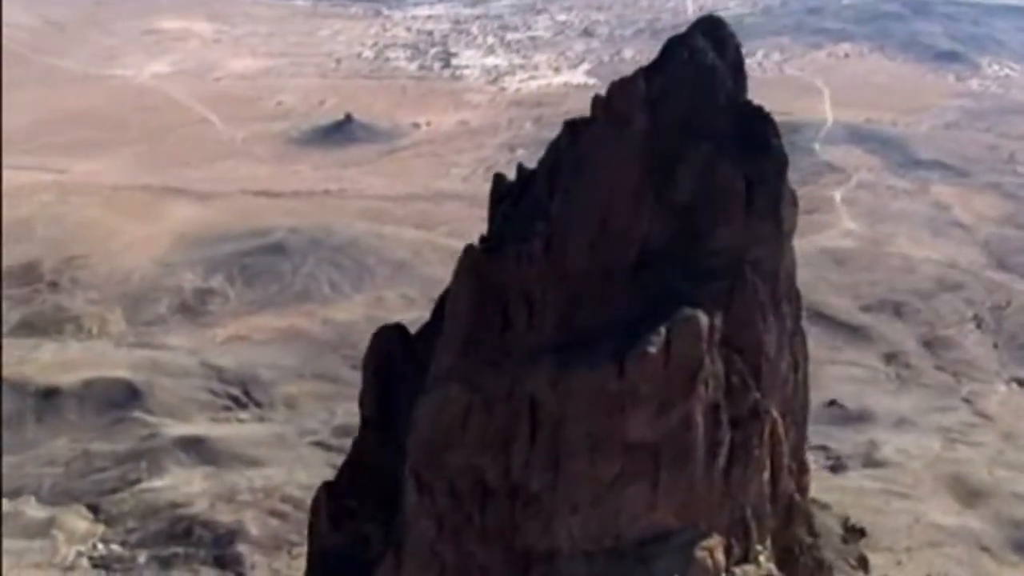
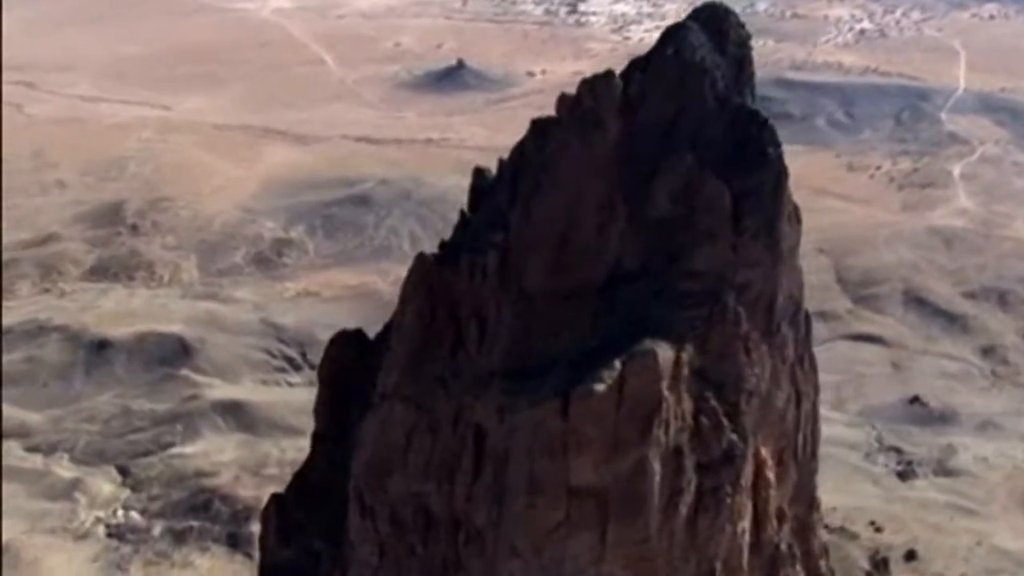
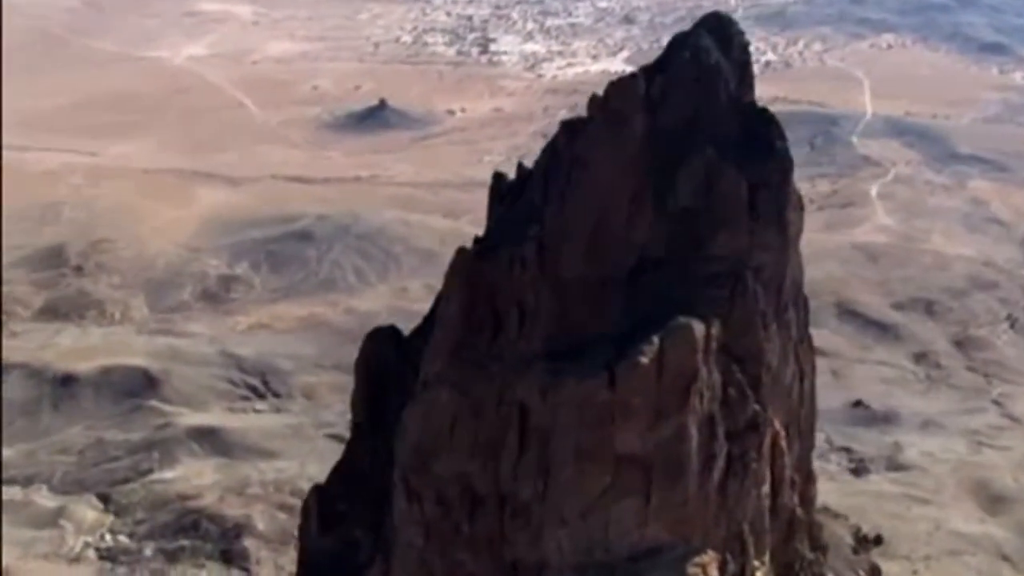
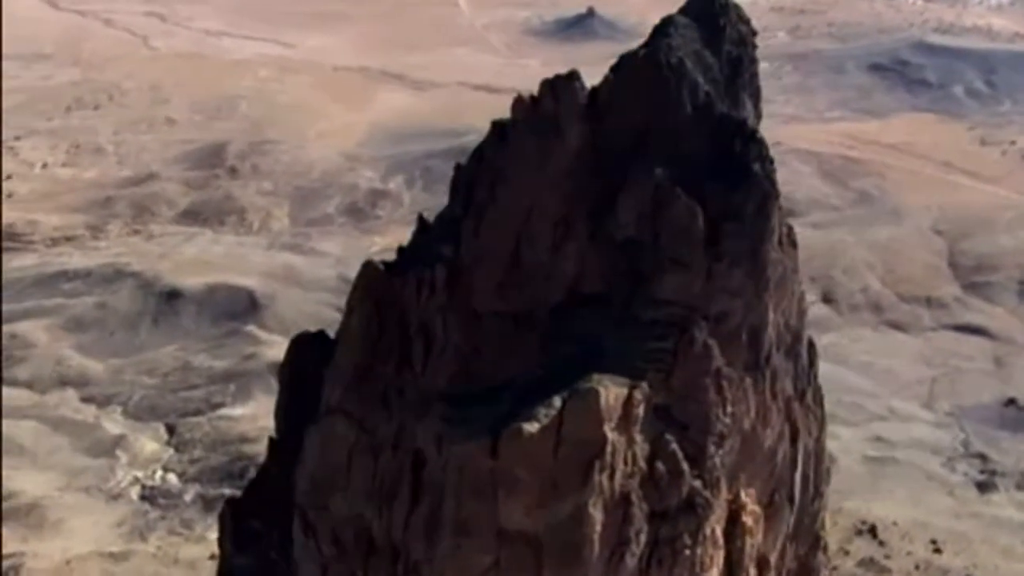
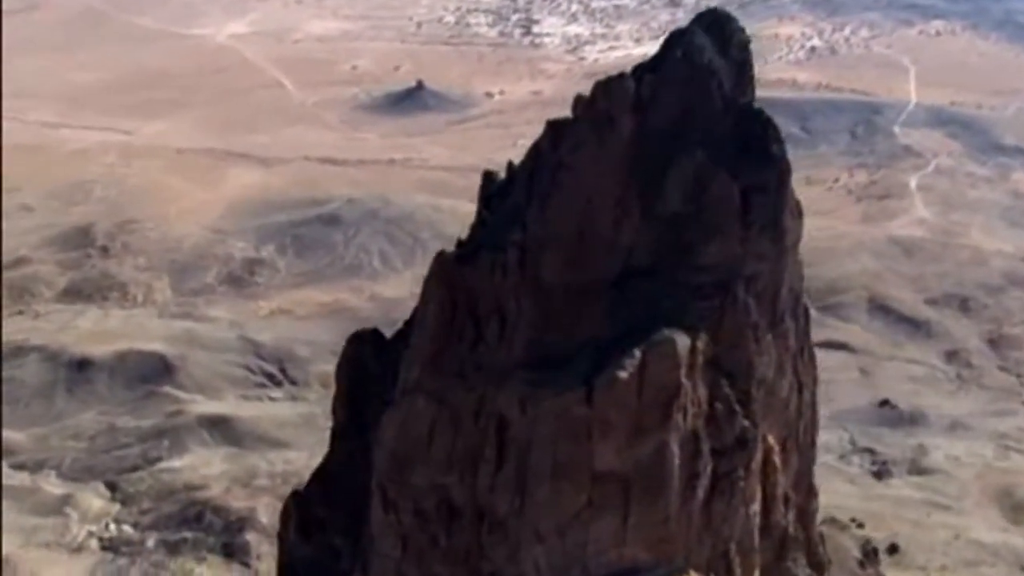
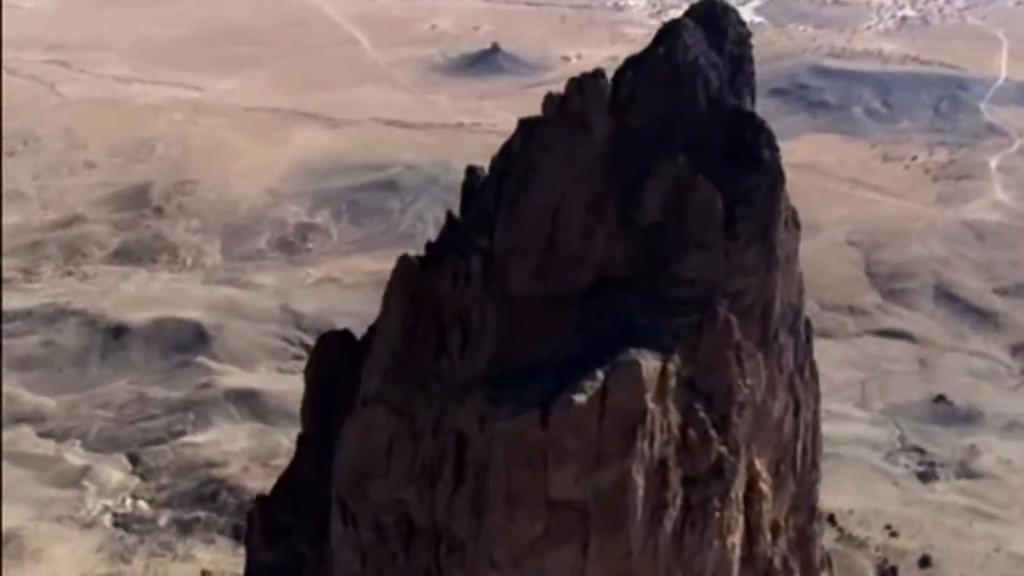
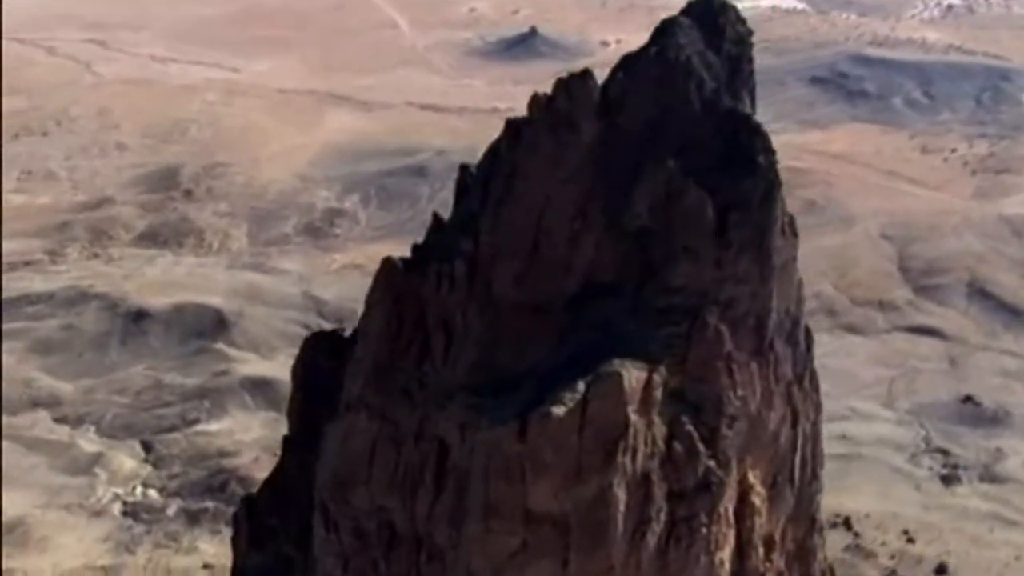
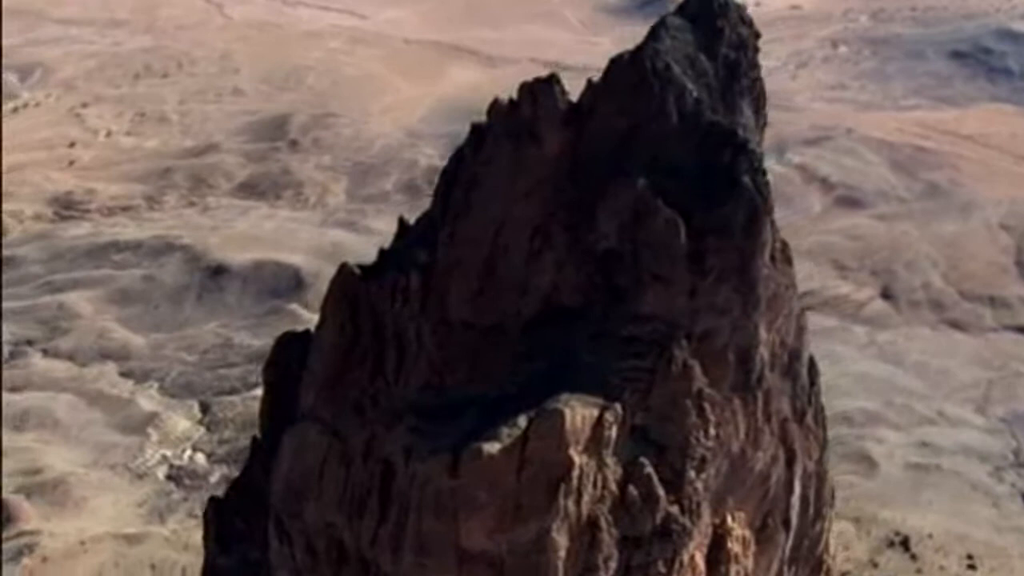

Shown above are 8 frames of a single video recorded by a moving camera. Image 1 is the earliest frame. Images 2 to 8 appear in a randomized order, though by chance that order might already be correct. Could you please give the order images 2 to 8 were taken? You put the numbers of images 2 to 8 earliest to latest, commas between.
3, 5, 2, 6, 7, 4, 8
